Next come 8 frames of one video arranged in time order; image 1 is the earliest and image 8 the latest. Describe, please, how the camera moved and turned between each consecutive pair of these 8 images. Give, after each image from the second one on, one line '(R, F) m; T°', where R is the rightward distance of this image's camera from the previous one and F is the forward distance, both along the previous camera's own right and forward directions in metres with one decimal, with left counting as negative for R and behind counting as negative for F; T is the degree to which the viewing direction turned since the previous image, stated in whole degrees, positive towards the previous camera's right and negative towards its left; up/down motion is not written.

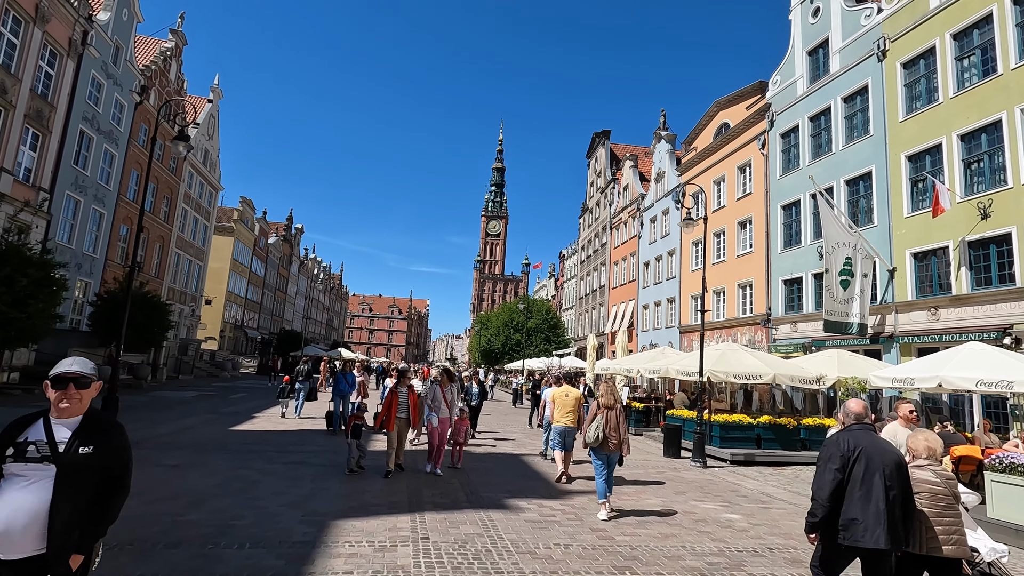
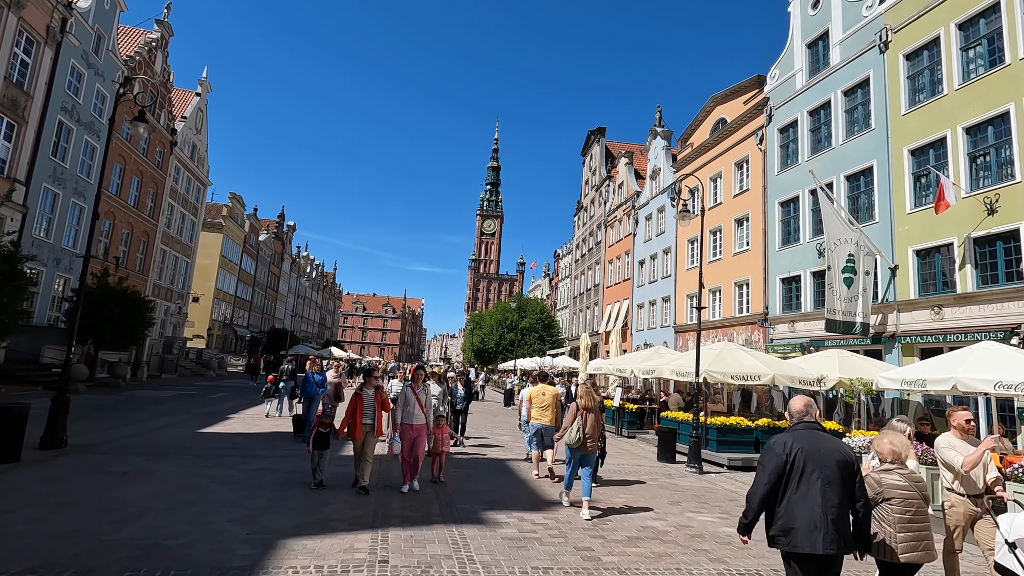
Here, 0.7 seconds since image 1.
(+0.2, +0.7) m; 0°
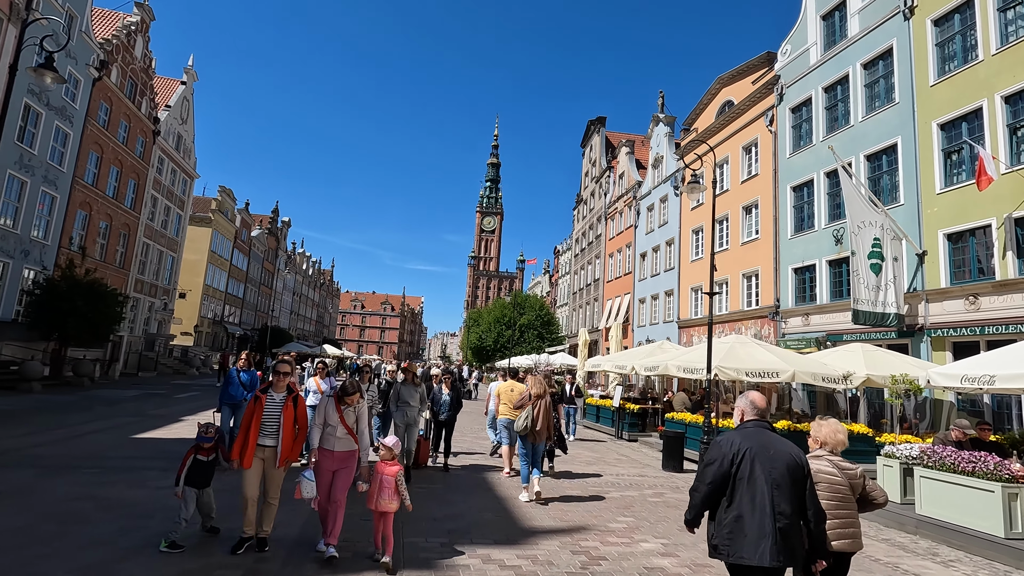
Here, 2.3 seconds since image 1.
(+0.3, +1.6) m; 0°
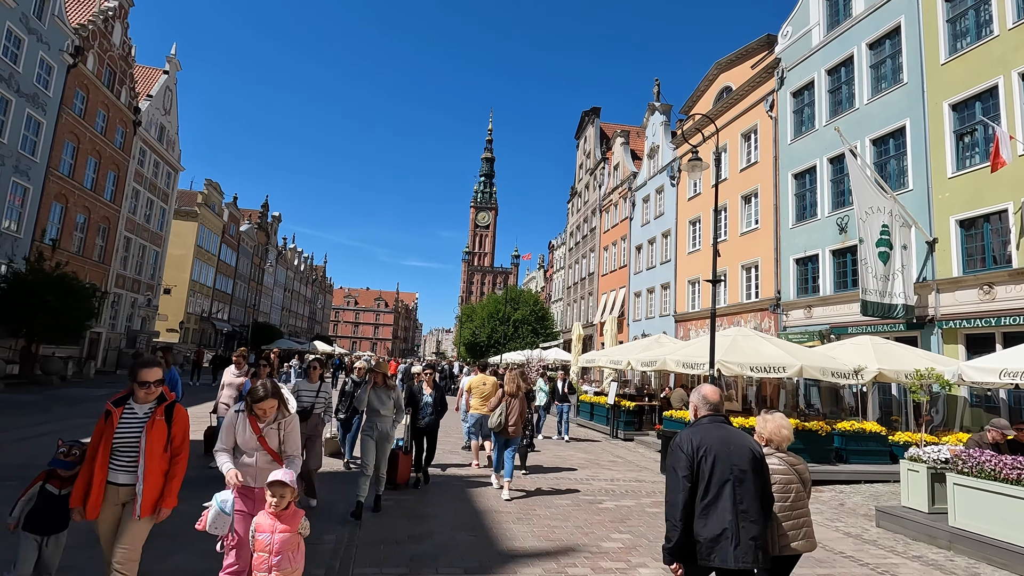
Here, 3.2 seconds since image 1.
(+0.2, +0.9) m; 0°
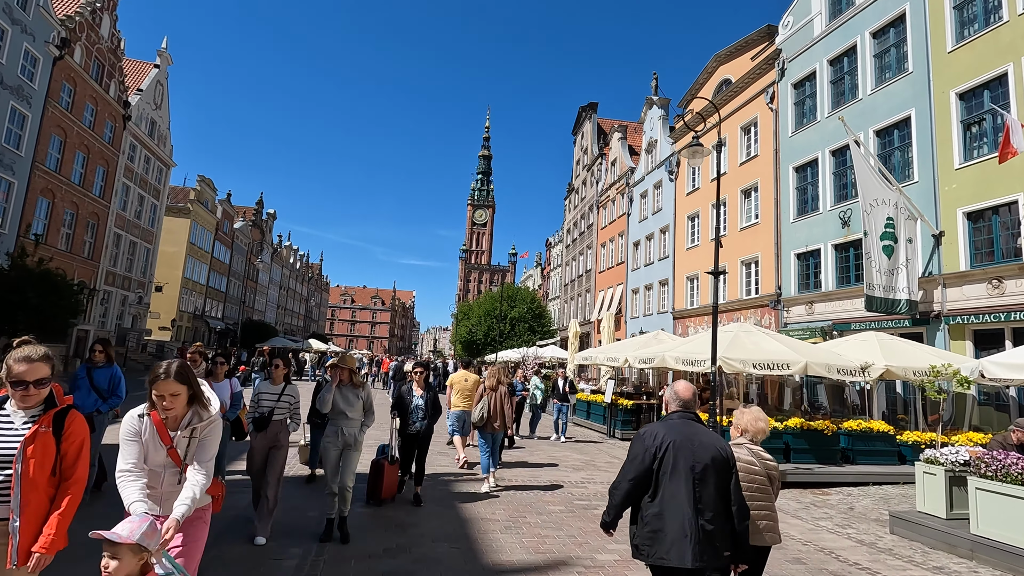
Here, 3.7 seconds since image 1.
(+0.1, +0.5) m; 0°
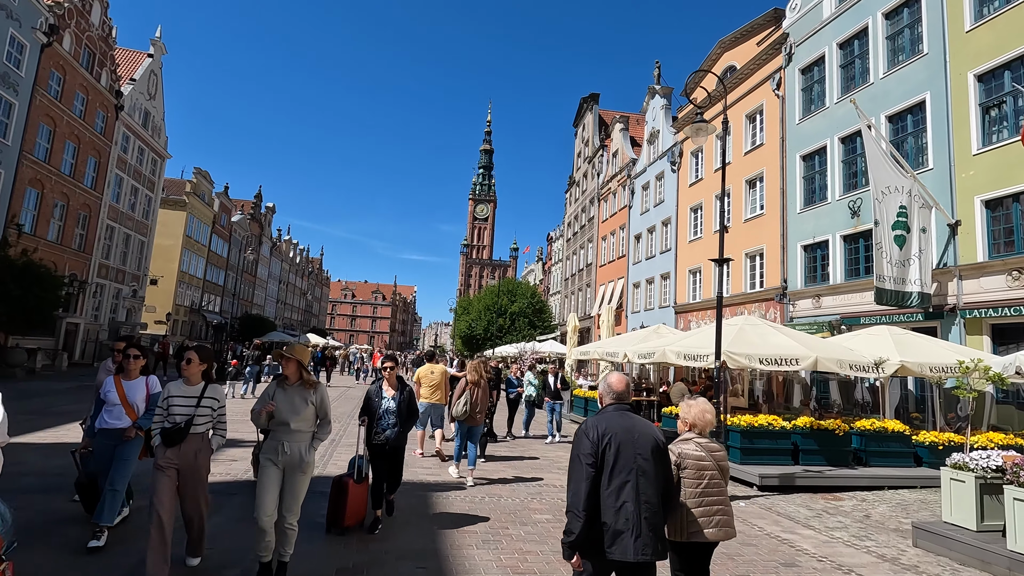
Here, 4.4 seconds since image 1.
(+0.2, +0.7) m; 0°
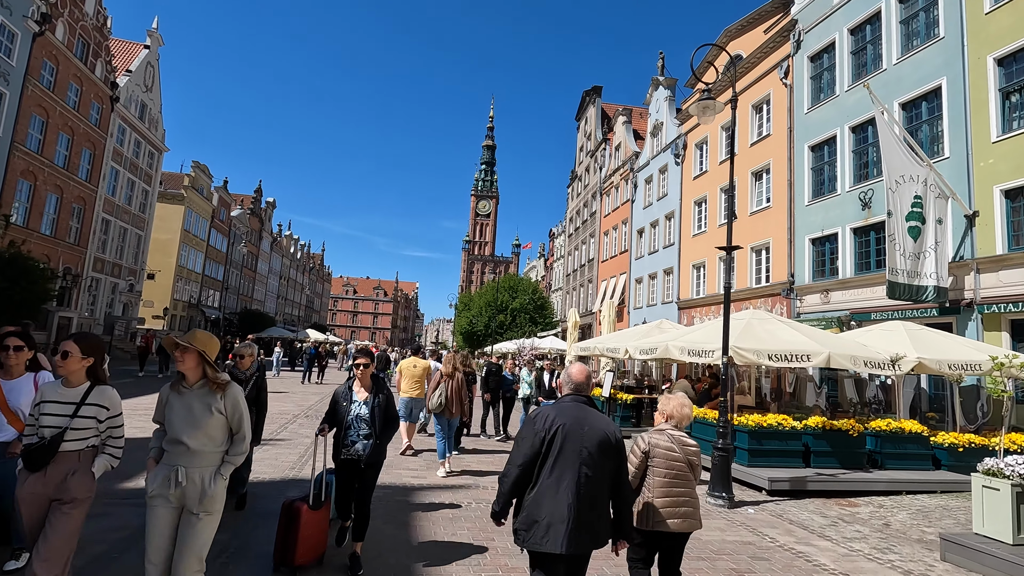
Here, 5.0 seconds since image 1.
(+0.1, +0.6) m; 0°
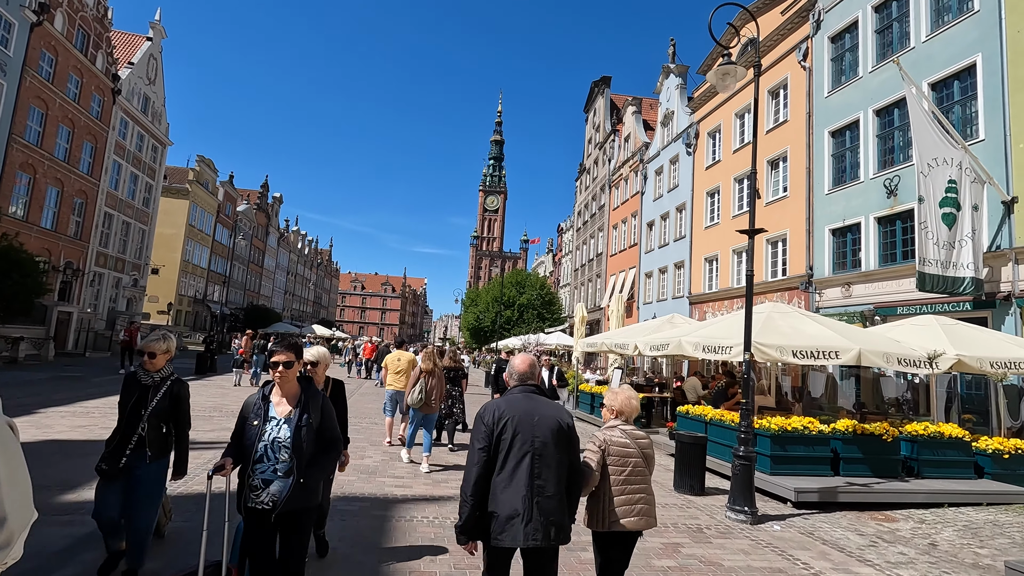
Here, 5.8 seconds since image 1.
(+0.2, +0.8) m; -1°
